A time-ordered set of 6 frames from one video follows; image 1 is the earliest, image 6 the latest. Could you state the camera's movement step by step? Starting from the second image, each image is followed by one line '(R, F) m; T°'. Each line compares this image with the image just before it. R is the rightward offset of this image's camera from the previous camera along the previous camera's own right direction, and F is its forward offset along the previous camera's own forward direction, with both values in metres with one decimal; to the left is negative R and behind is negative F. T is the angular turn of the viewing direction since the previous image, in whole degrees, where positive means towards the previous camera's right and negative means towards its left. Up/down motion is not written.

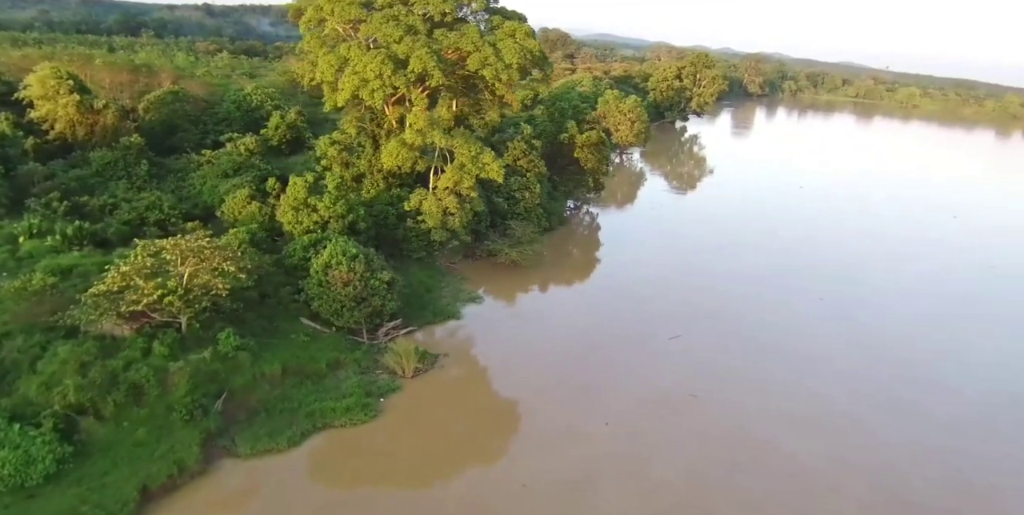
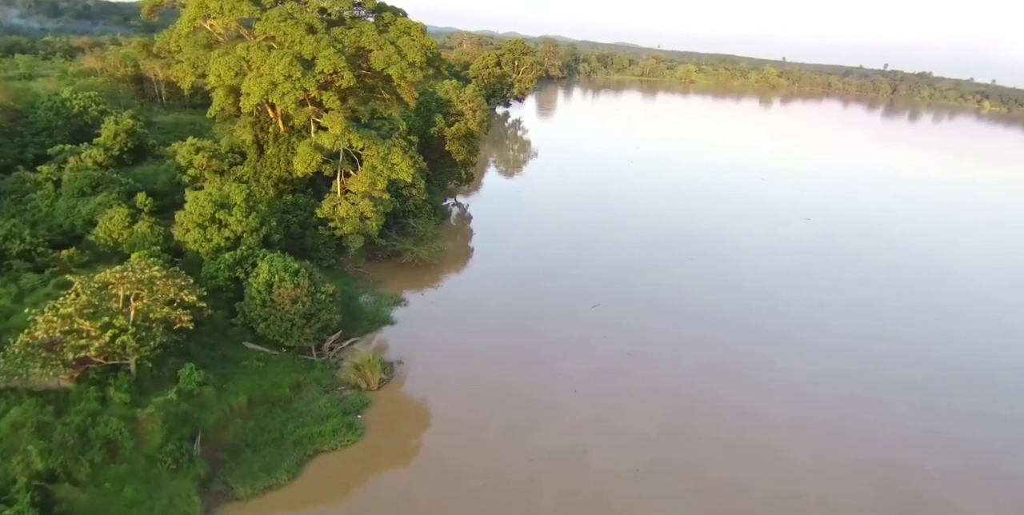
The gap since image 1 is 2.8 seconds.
(-2.2, +0.2) m; +14°
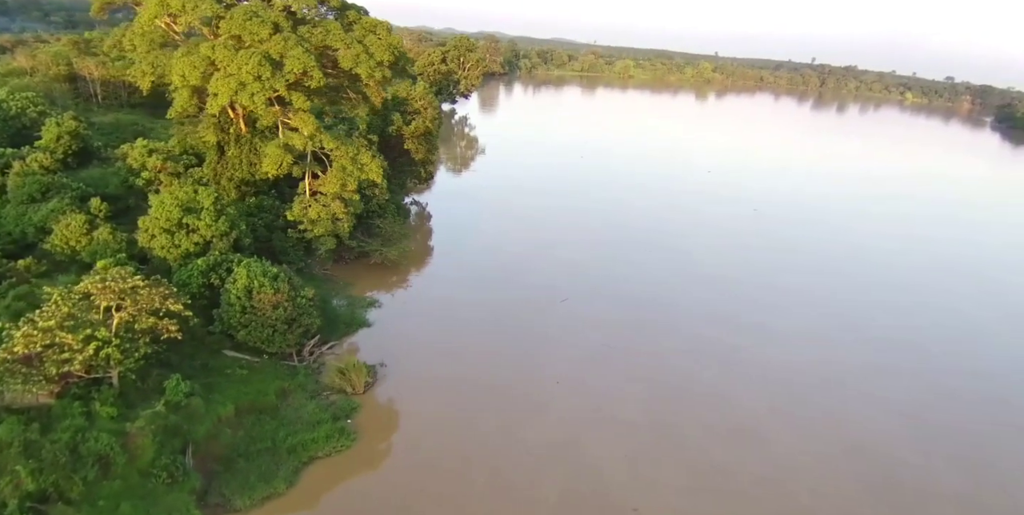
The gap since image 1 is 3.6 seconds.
(-0.6, 0.0) m; +4°
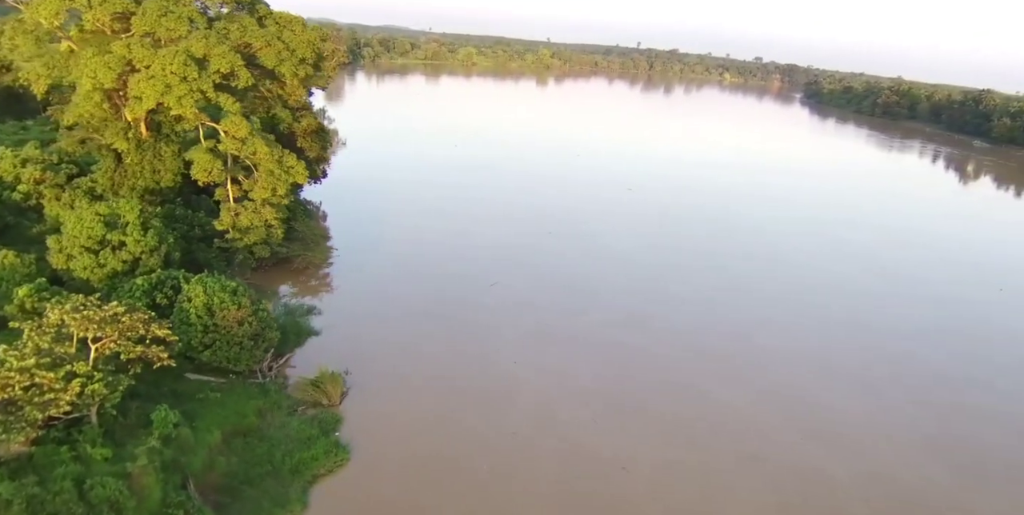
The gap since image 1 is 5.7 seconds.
(-1.8, 0.0) m; +11°
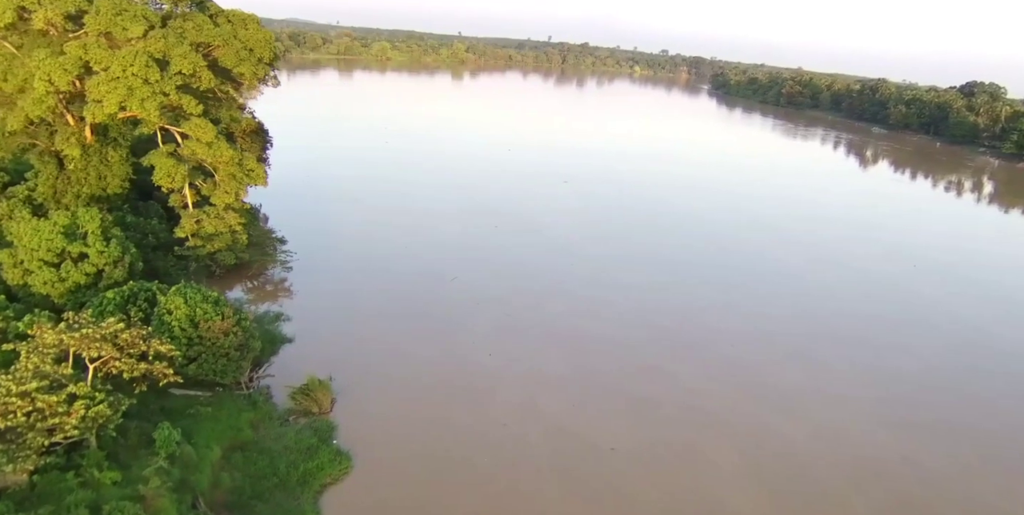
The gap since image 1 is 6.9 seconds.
(-1.0, -0.1) m; +6°
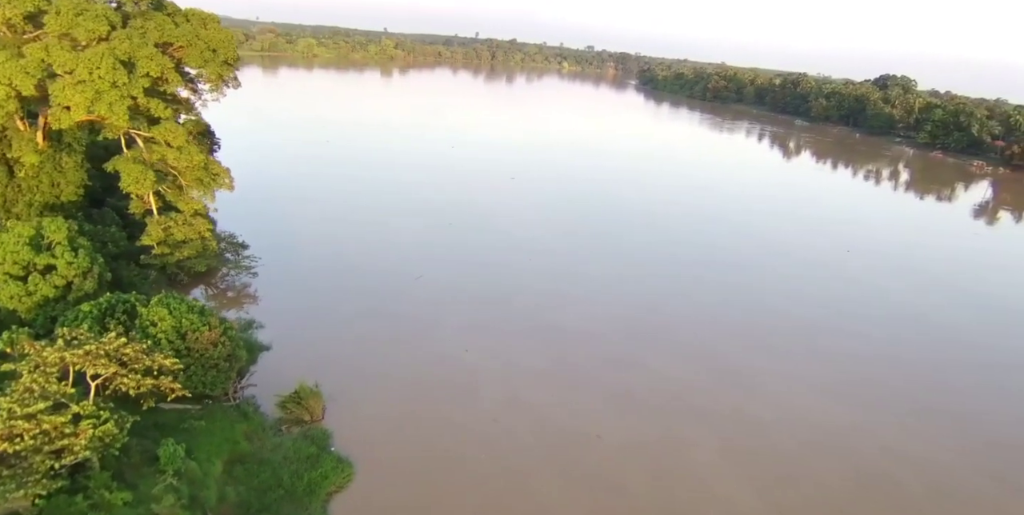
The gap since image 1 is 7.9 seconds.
(-0.9, -0.1) m; +5°
